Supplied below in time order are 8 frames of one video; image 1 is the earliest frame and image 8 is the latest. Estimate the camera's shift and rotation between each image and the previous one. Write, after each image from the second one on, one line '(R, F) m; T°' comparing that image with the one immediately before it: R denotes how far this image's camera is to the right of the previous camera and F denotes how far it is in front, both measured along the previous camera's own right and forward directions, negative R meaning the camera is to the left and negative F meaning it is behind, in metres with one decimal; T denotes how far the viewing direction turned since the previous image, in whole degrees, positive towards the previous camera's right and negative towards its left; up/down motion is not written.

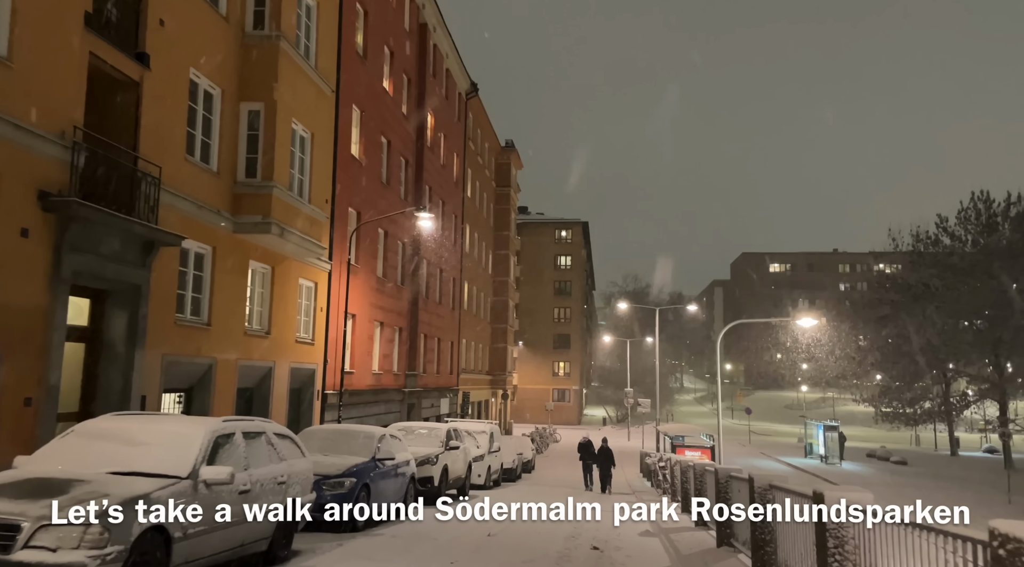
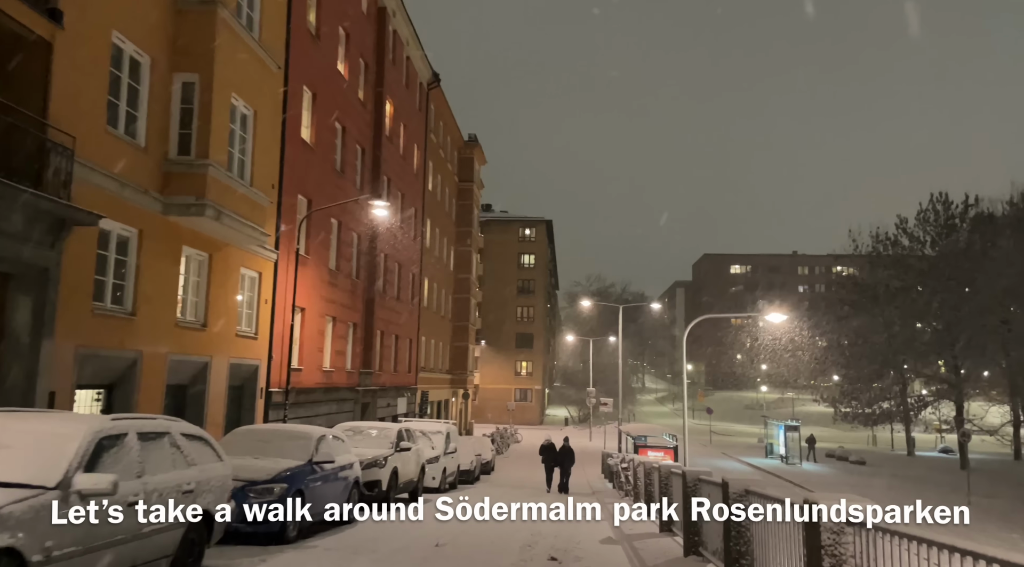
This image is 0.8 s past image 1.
(+0.2, +1.1) m; +3°
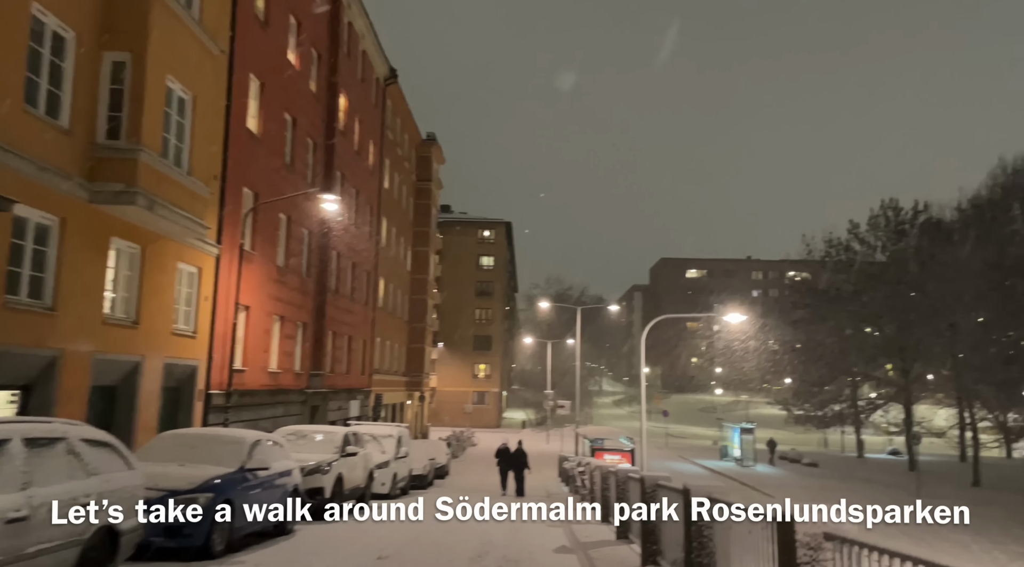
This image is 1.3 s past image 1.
(+0.1, +0.7) m; +3°
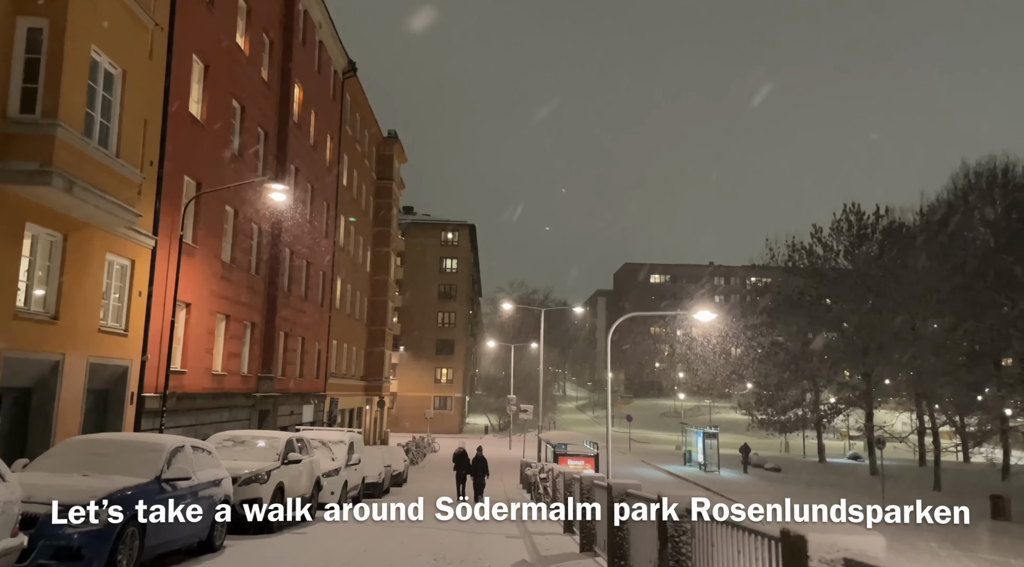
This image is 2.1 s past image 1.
(+0.1, +1.1) m; +3°
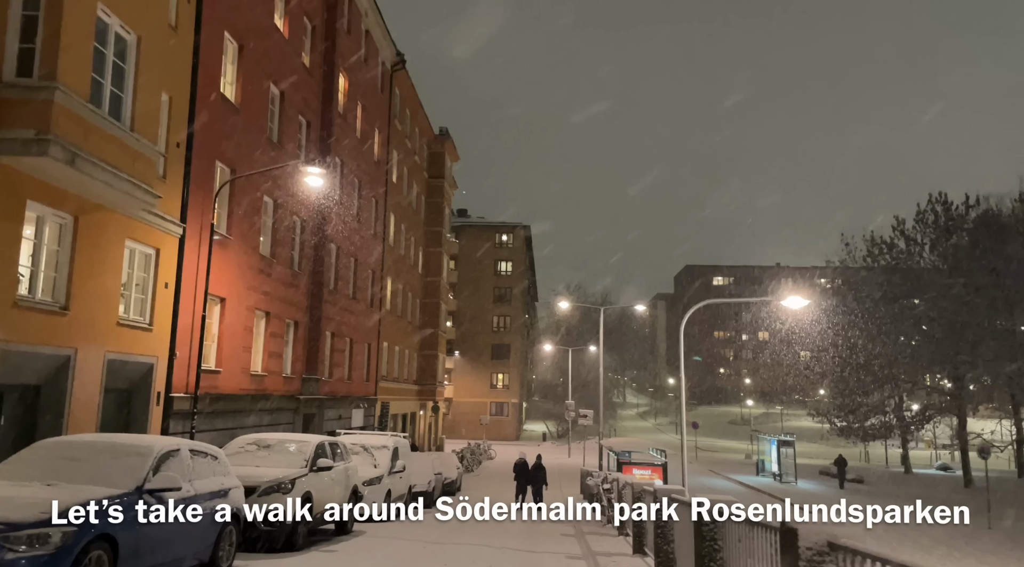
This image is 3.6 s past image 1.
(0.0, +2.0) m; -4°
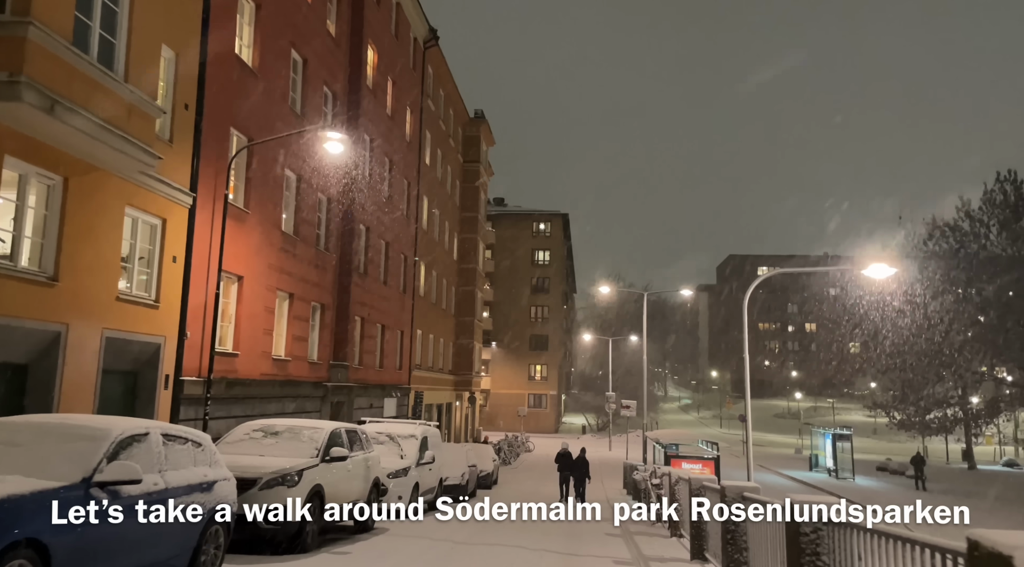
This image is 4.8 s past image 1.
(0.0, +1.7) m; -3°
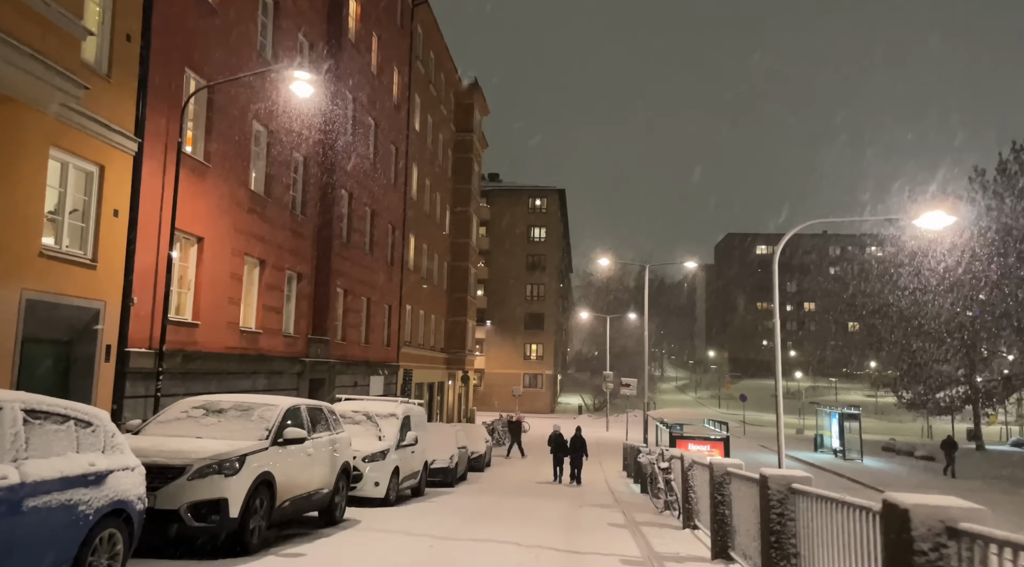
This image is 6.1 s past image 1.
(+0.1, +2.0) m; 0°
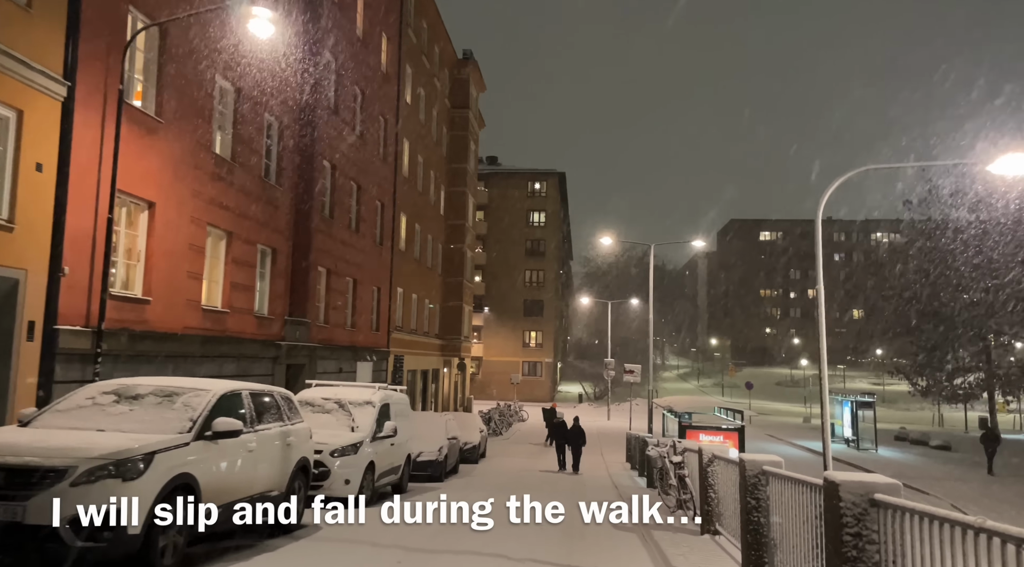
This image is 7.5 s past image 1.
(+0.1, +2.0) m; 0°
